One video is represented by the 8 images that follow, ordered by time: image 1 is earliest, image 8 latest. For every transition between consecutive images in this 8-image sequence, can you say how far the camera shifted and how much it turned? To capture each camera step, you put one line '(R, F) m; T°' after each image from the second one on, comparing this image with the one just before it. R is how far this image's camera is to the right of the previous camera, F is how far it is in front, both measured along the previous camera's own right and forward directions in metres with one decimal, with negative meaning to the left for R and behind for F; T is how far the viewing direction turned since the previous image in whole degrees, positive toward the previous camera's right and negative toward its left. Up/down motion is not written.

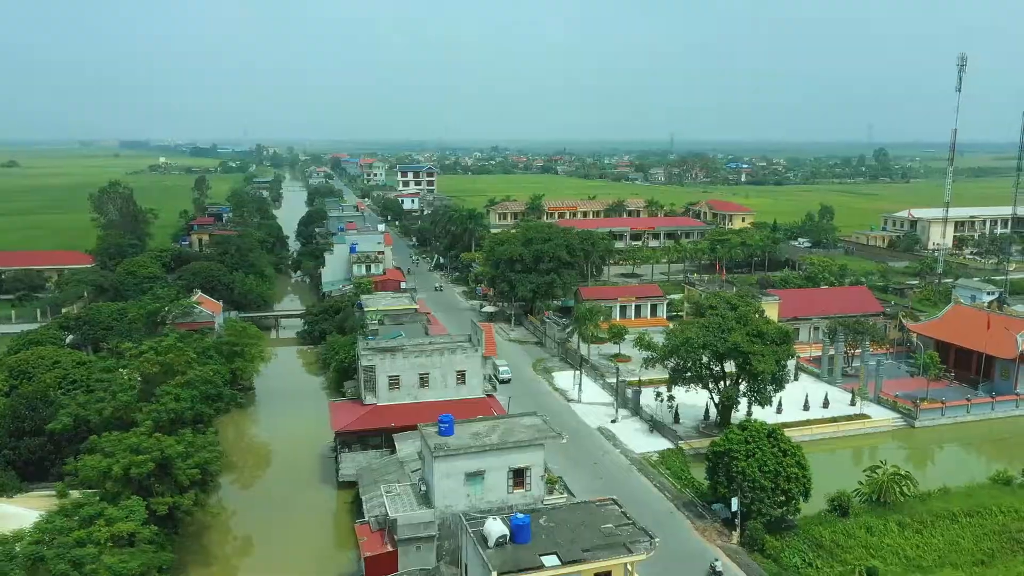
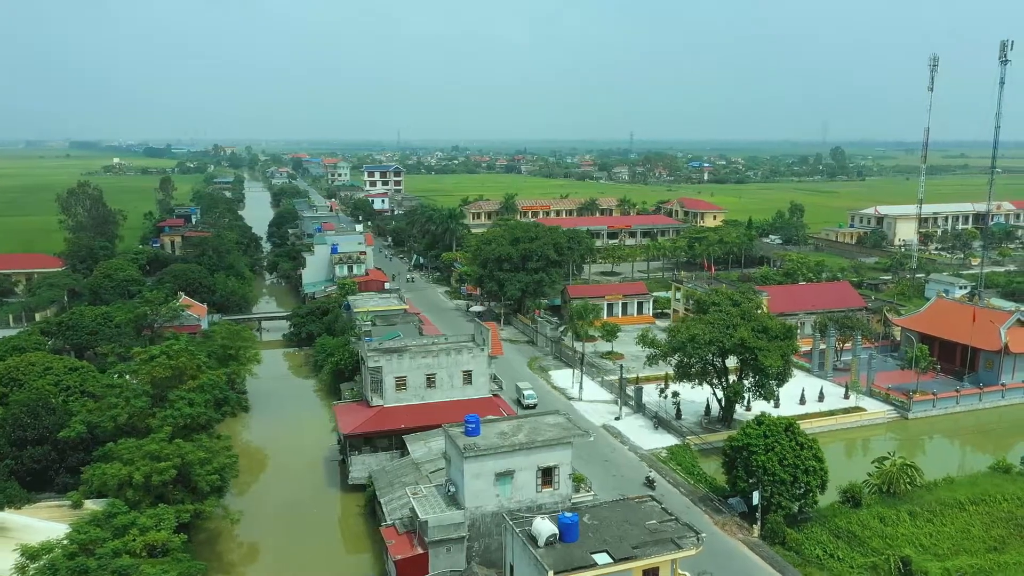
(-1.0, +0.1) m; +2°
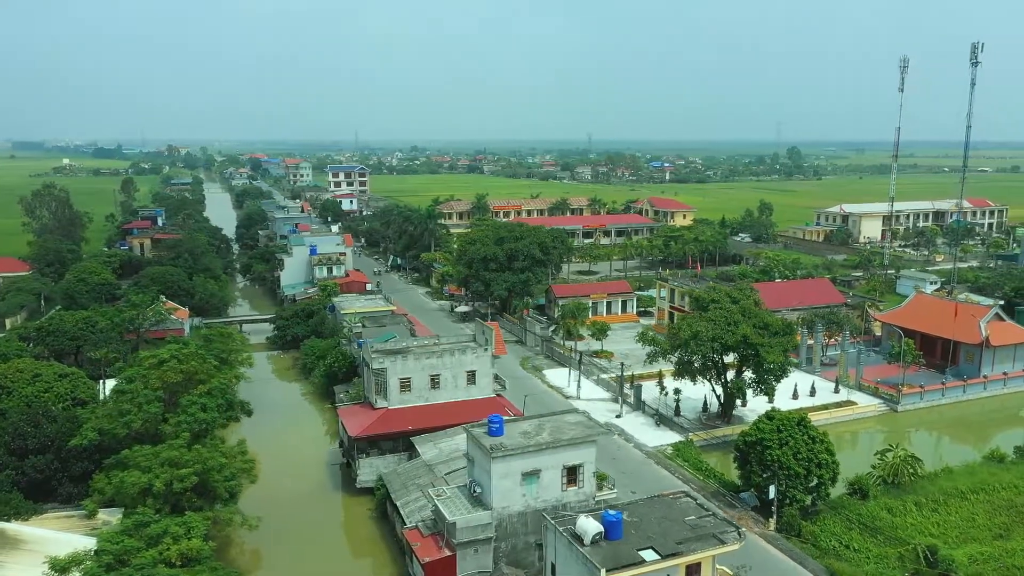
(-0.9, +0.1) m; +3°
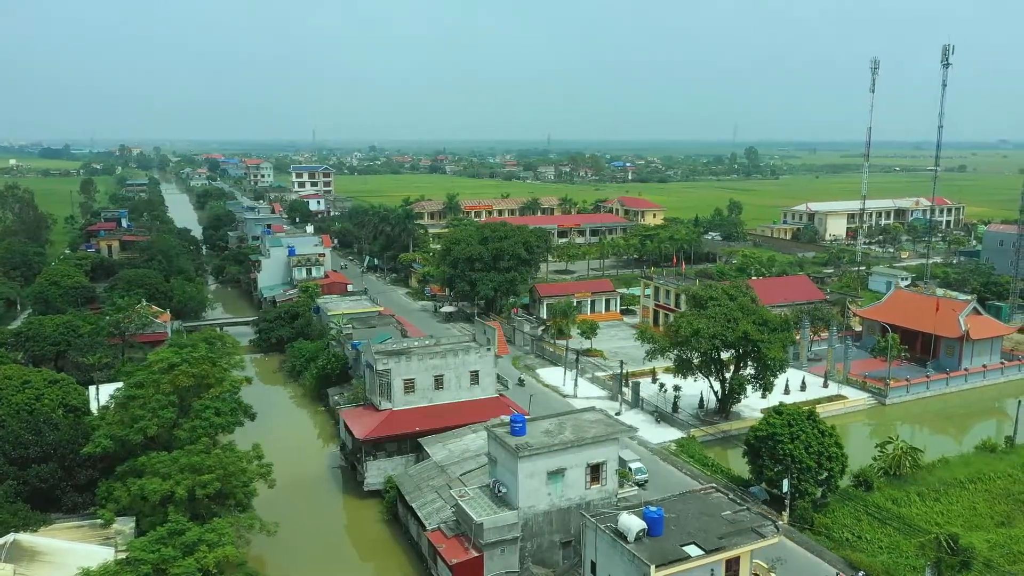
(-0.9, +0.1) m; +3°
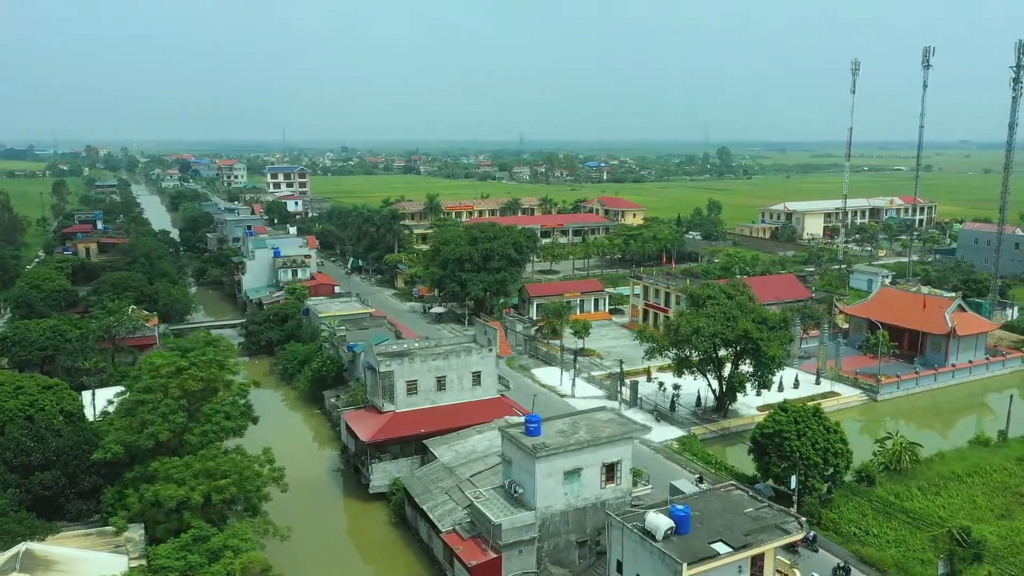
(-0.6, 0.0) m; +2°
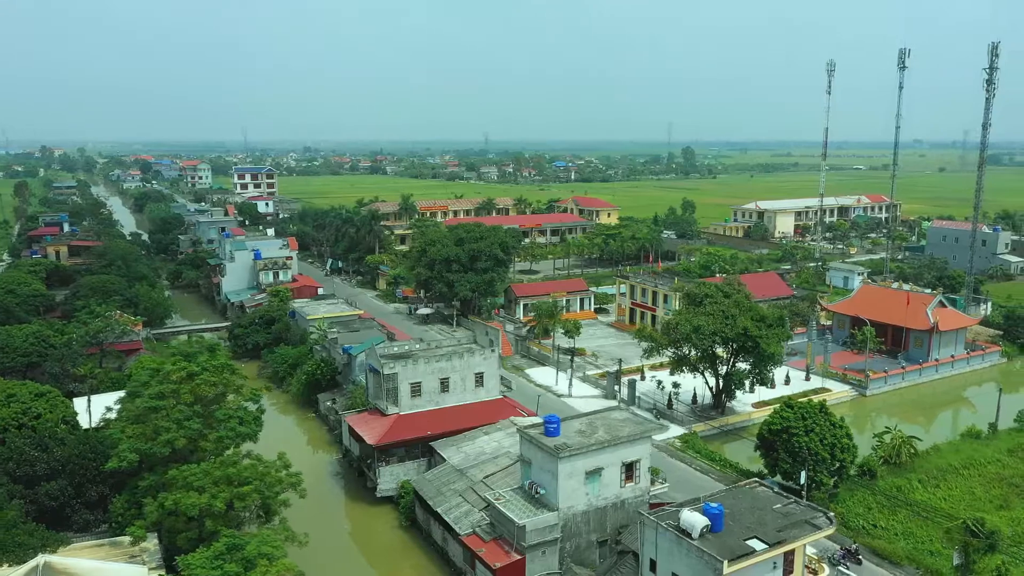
(-0.8, 0.0) m; +2°
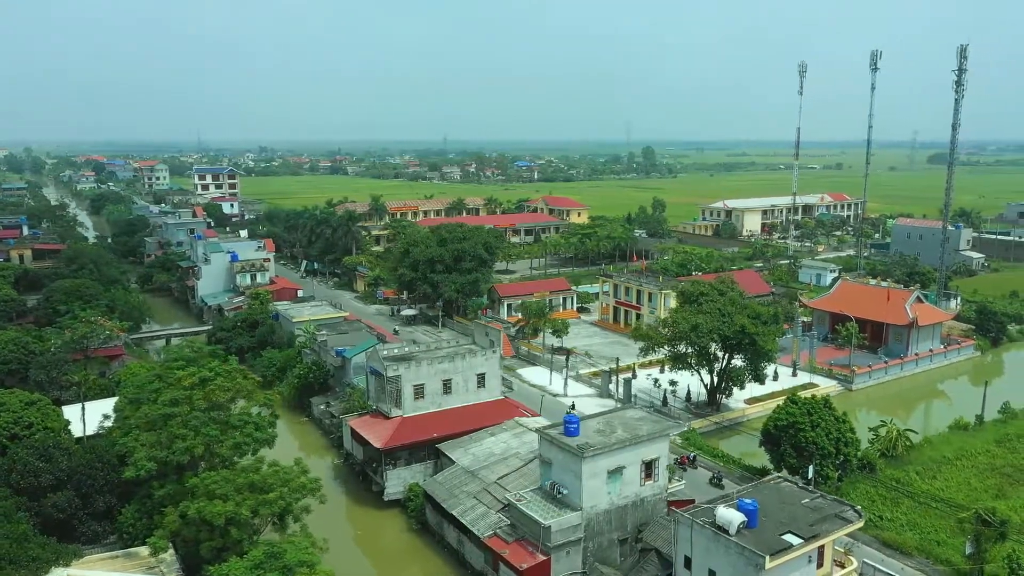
(-0.9, 0.0) m; +3°
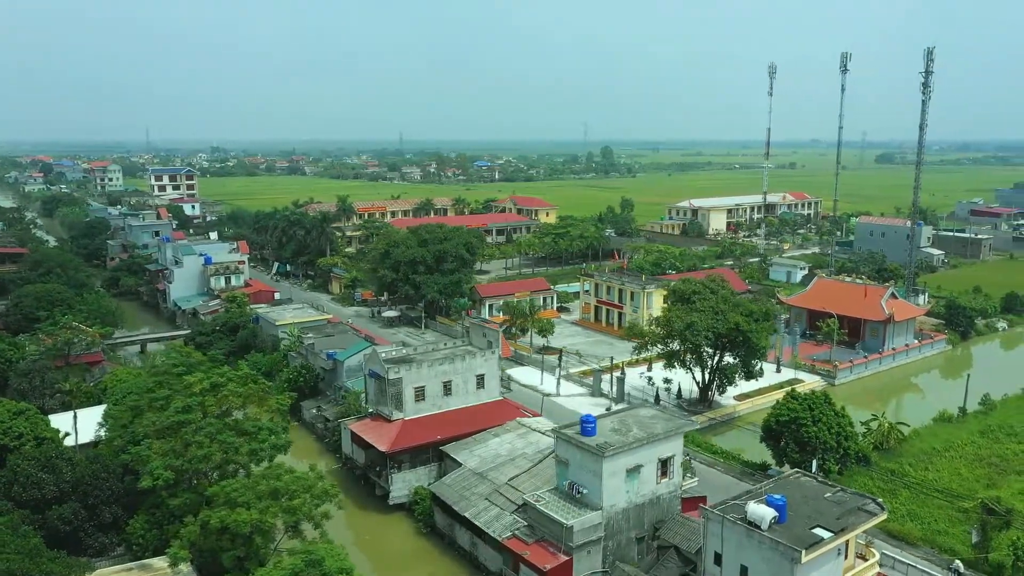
(-0.9, 0.0) m; +3°
